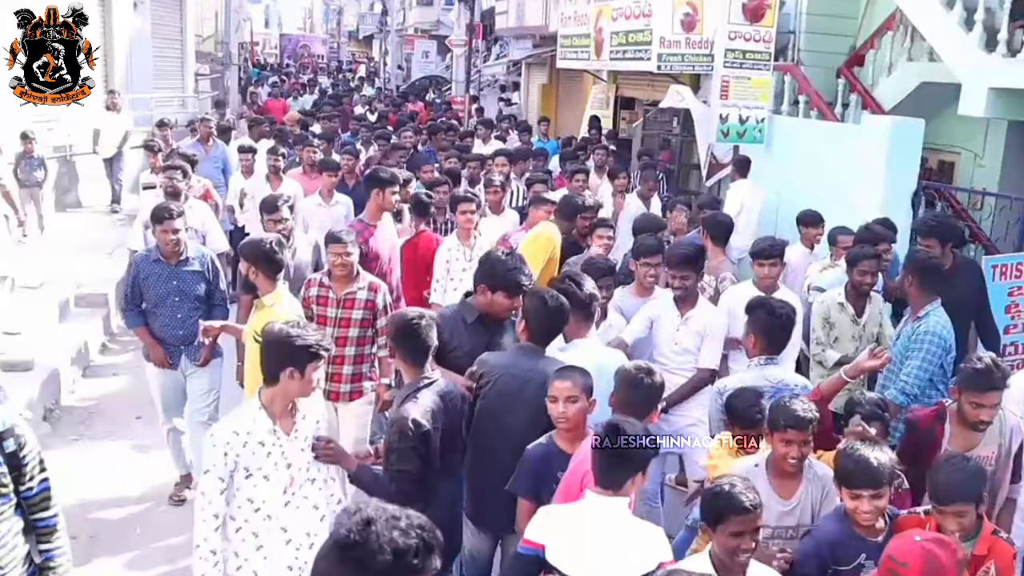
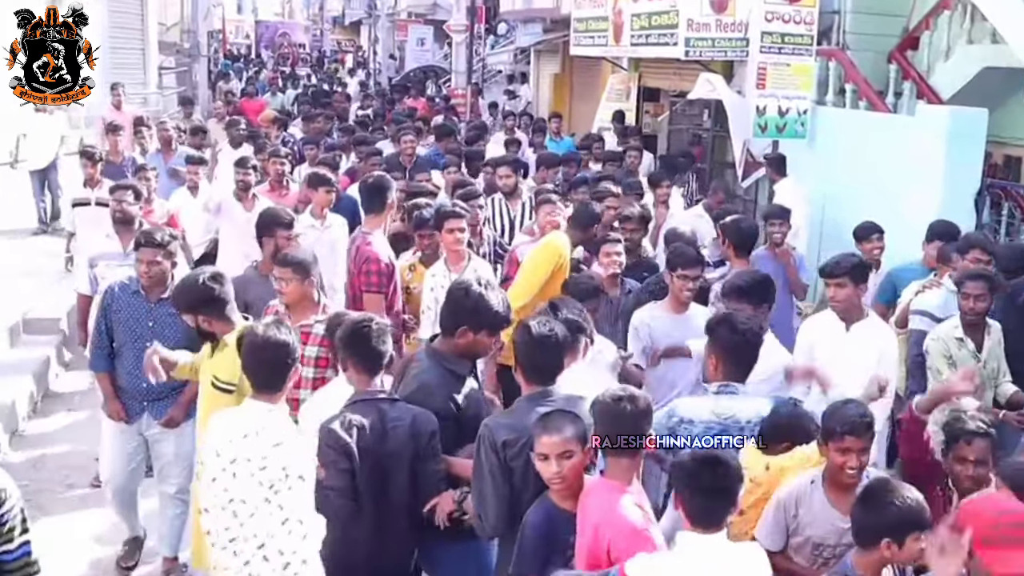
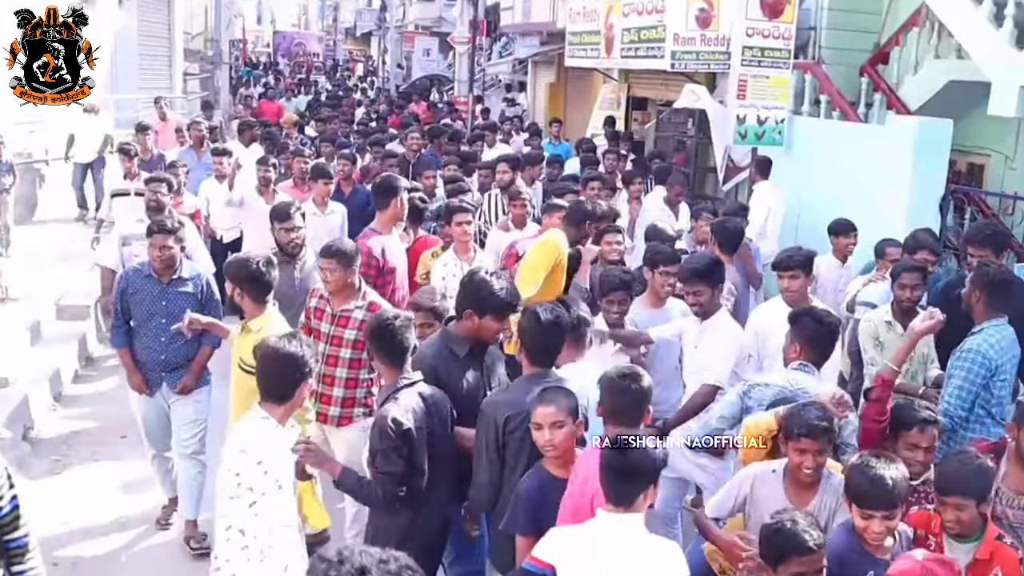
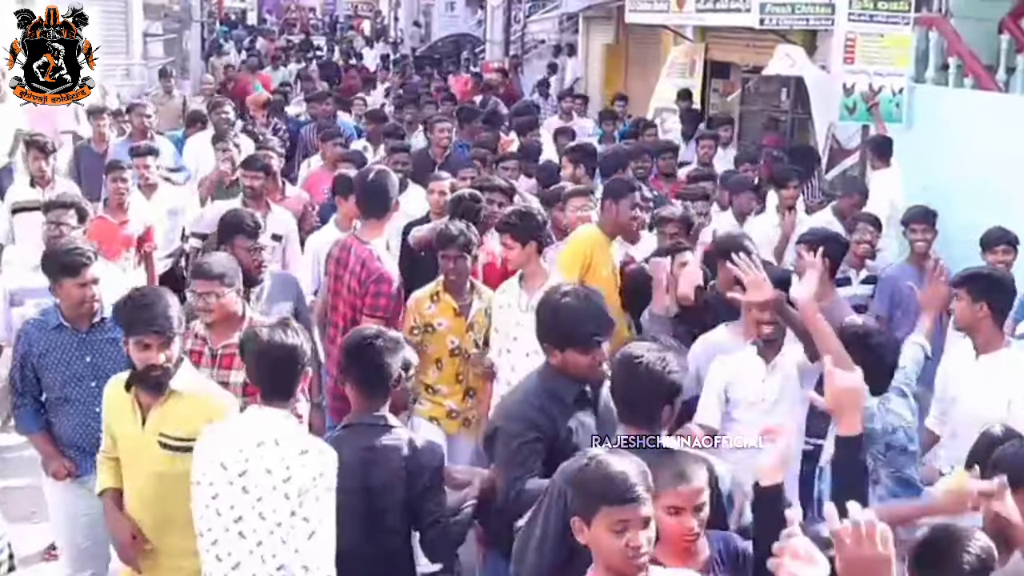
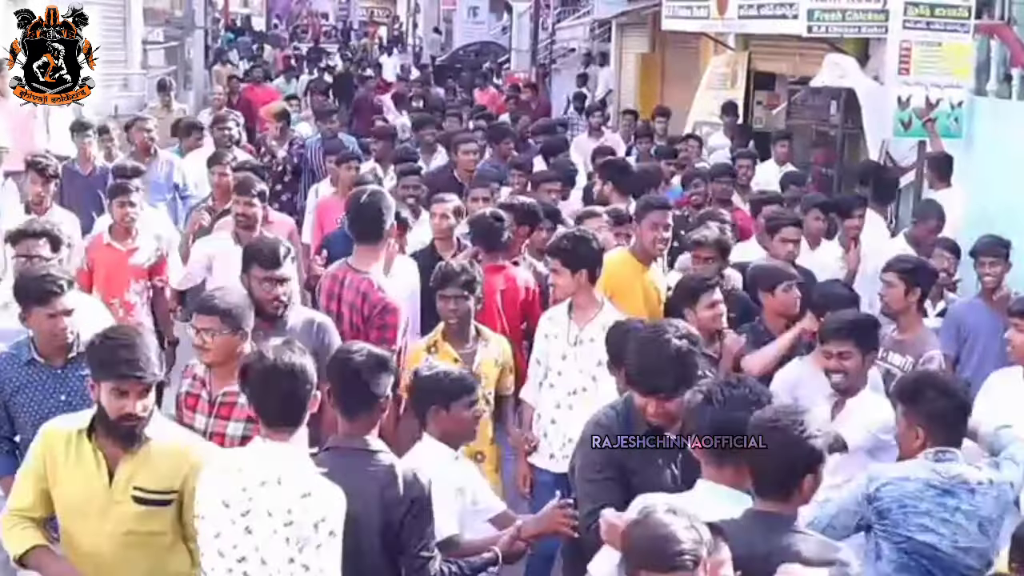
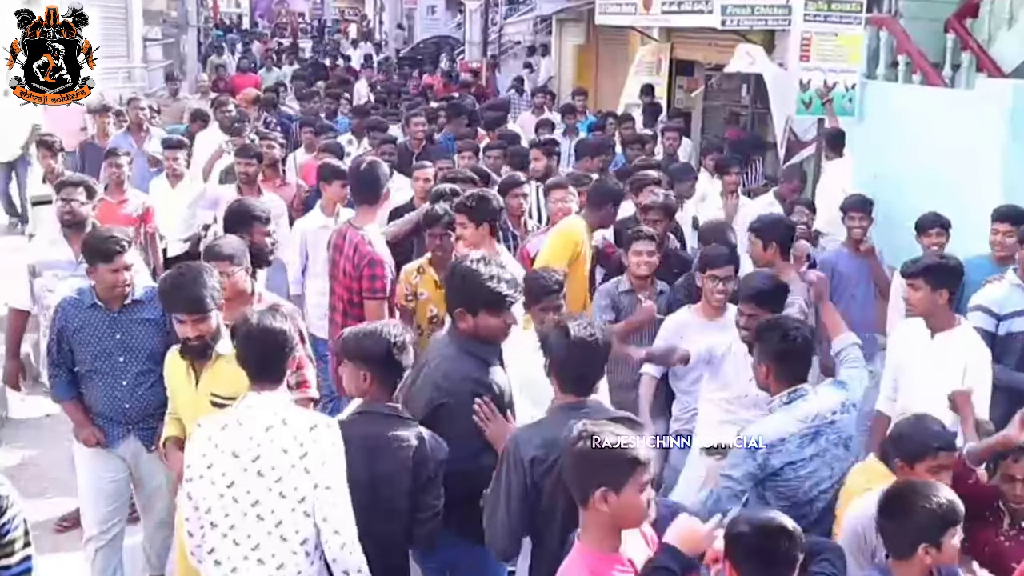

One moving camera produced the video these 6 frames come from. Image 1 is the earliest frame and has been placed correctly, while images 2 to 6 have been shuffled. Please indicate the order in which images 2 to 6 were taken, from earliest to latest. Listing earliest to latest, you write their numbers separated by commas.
3, 2, 6, 4, 5
